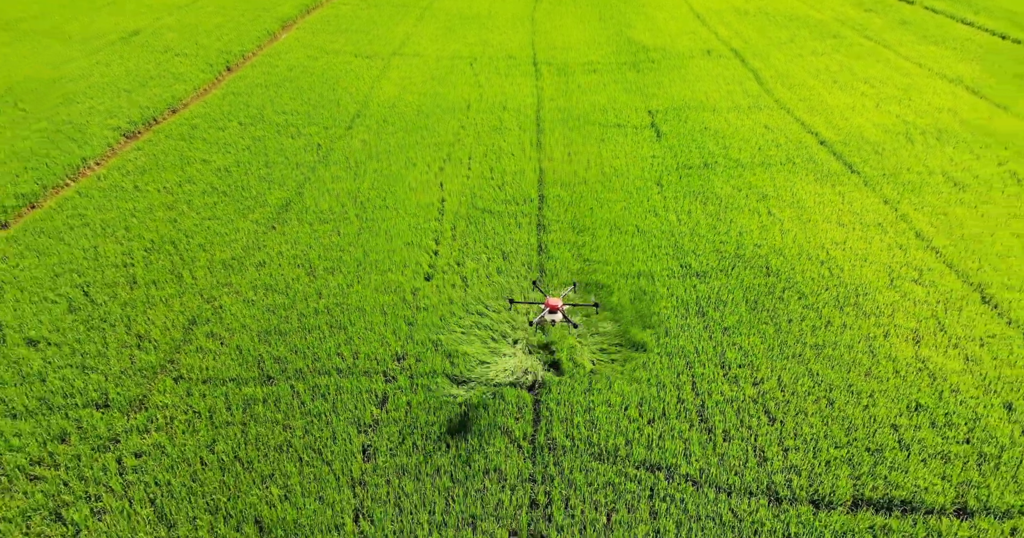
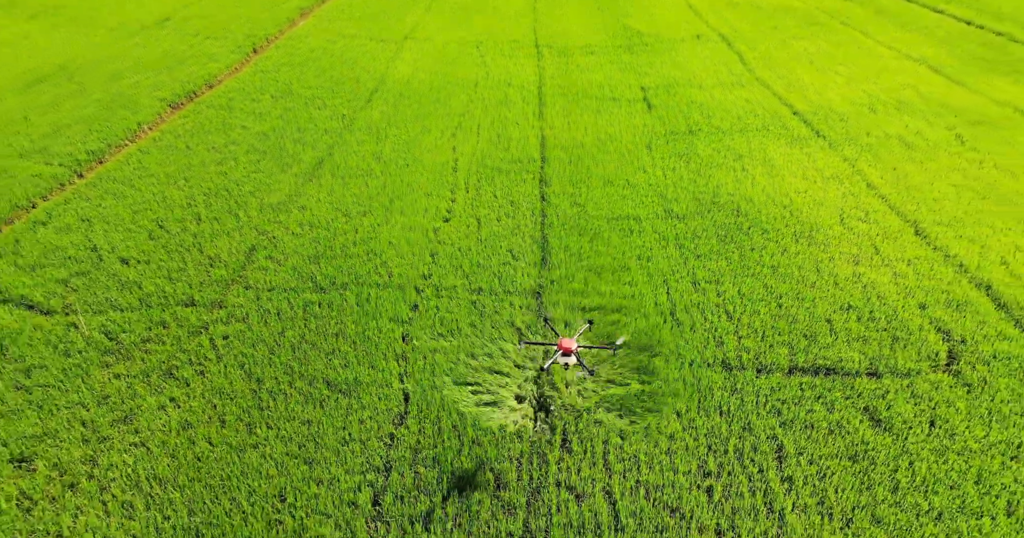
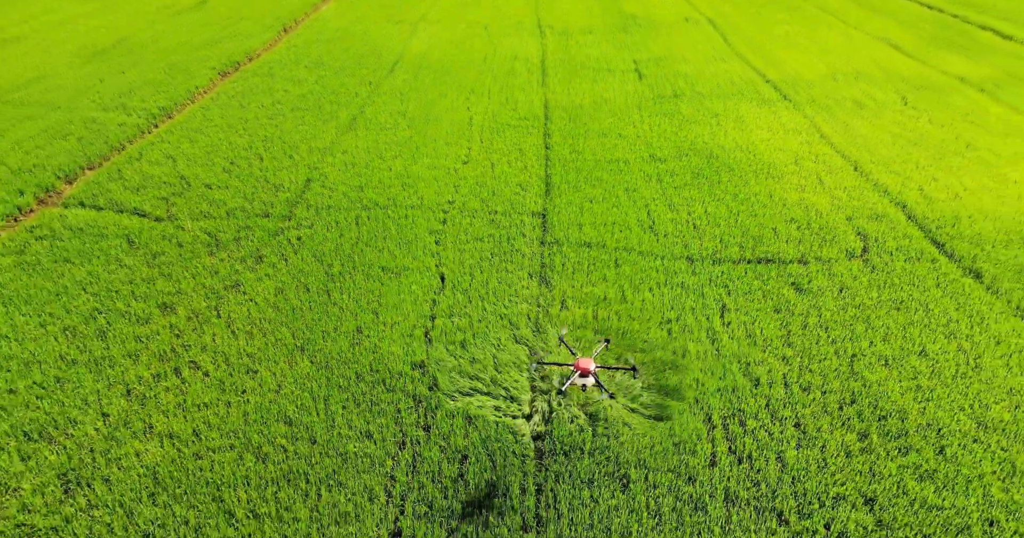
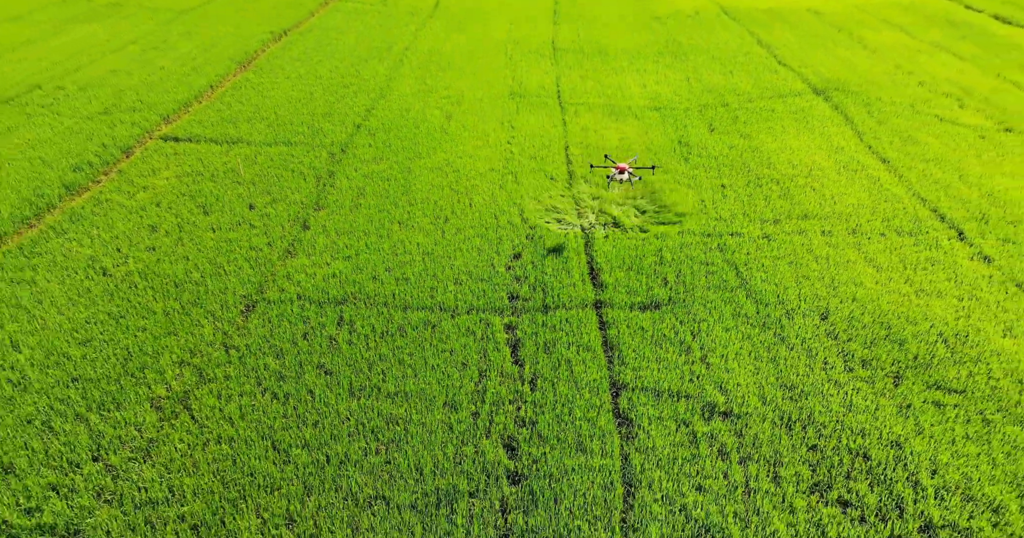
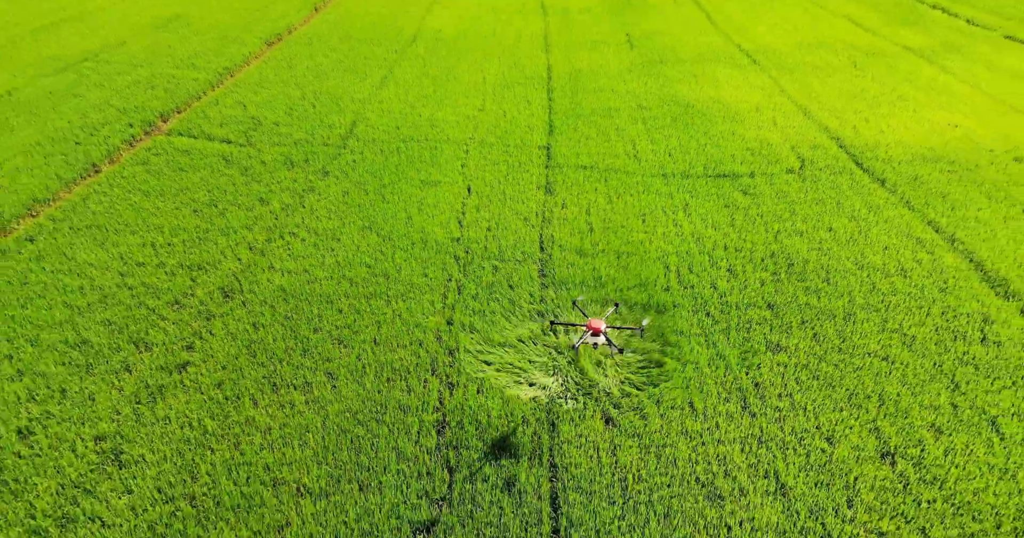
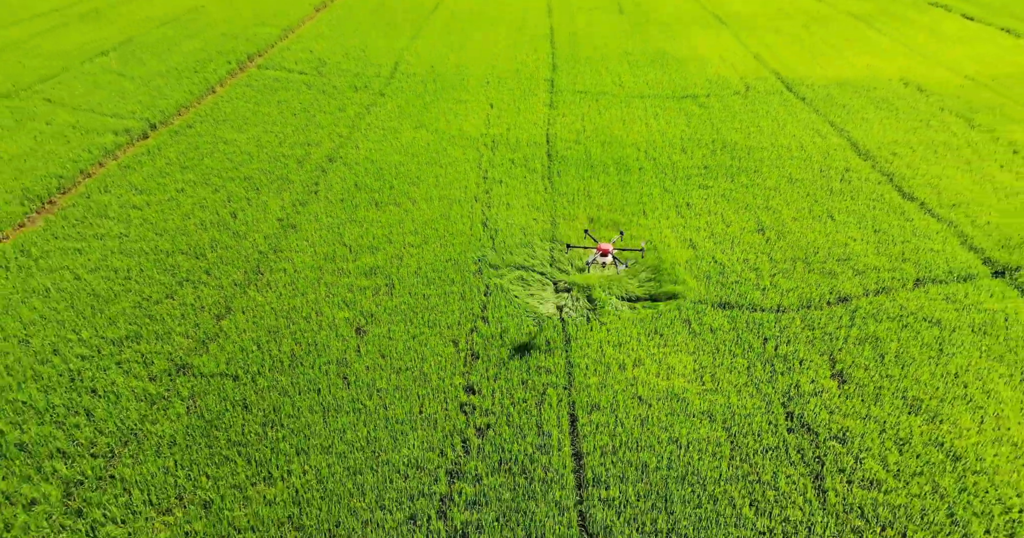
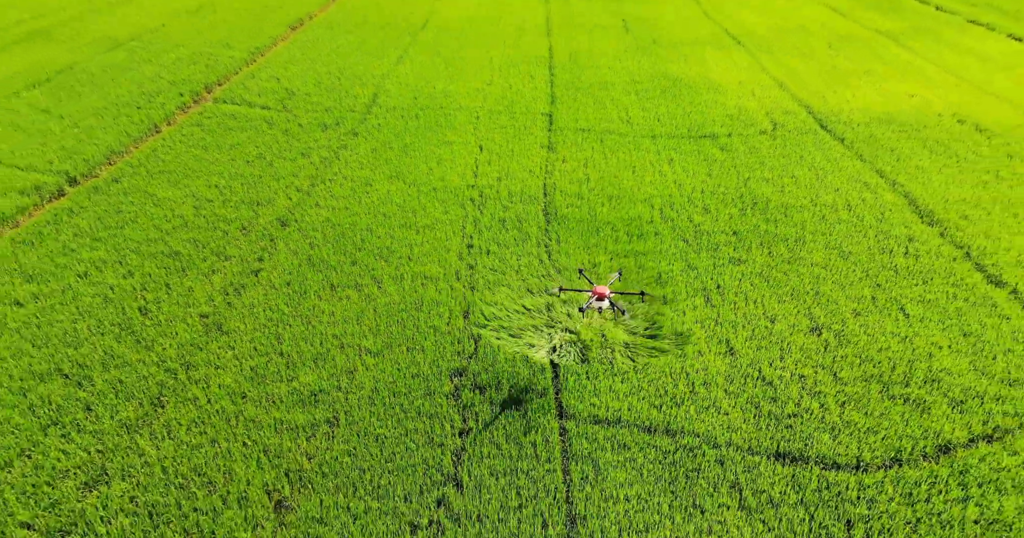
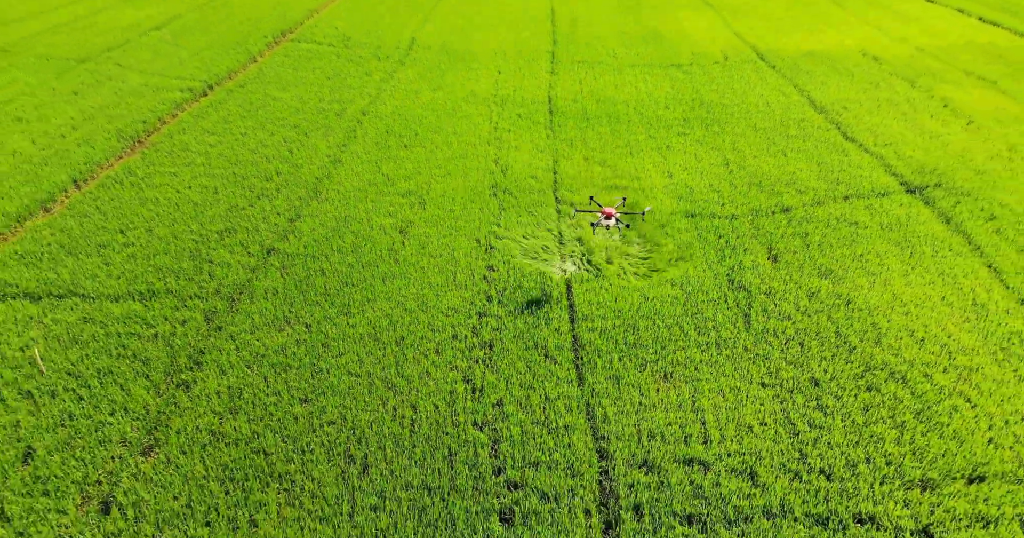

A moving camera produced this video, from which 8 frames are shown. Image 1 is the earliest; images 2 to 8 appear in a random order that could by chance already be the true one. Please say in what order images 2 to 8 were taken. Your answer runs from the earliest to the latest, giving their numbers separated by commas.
2, 3, 5, 7, 6, 8, 4
